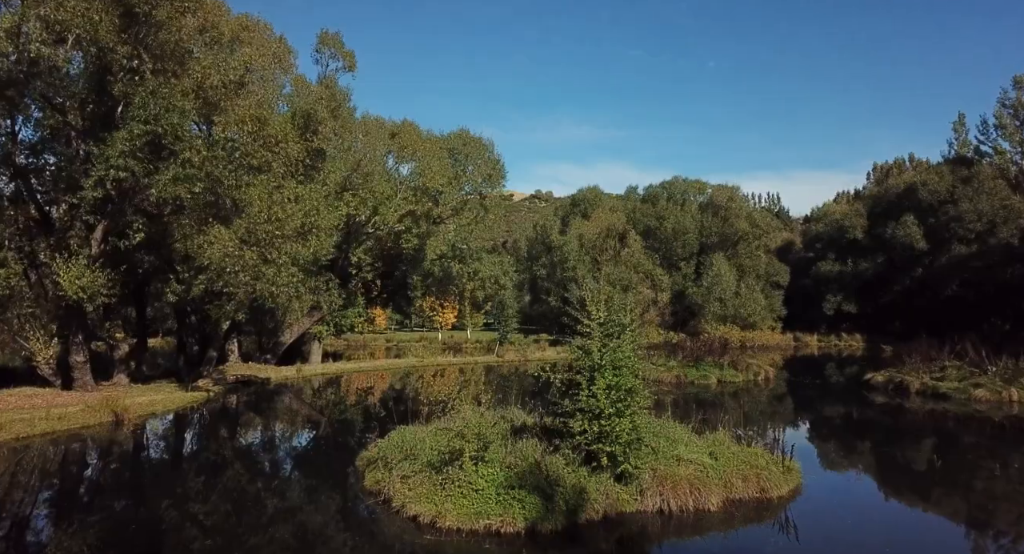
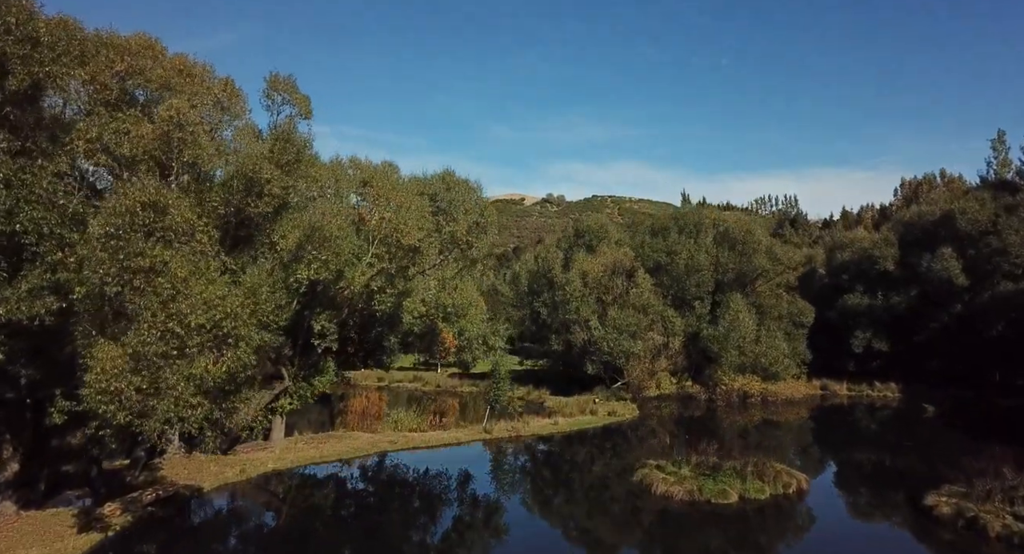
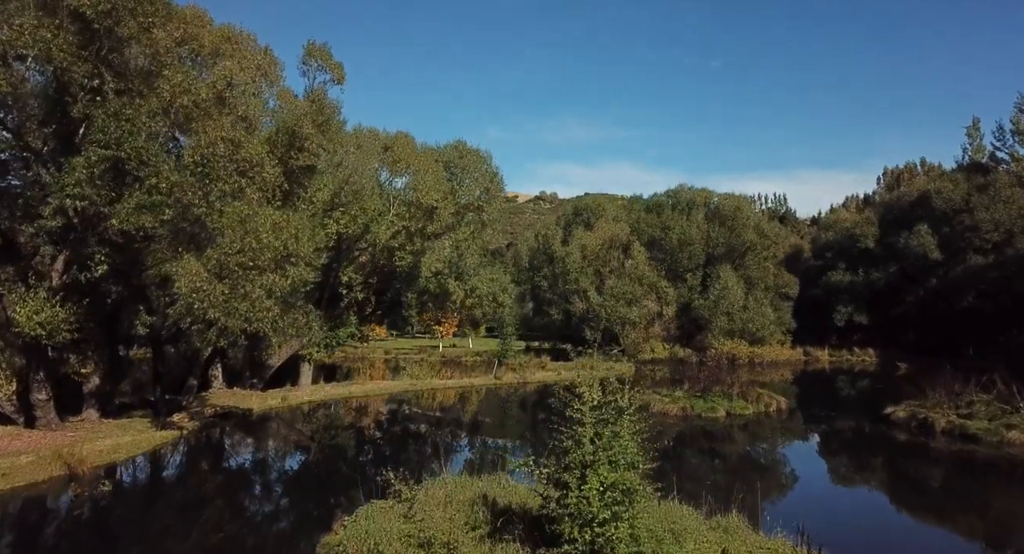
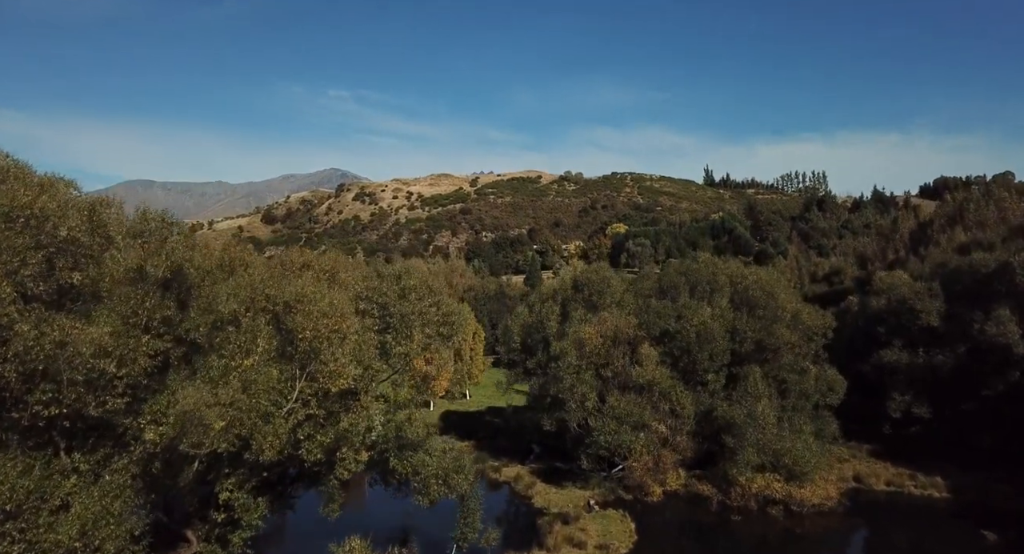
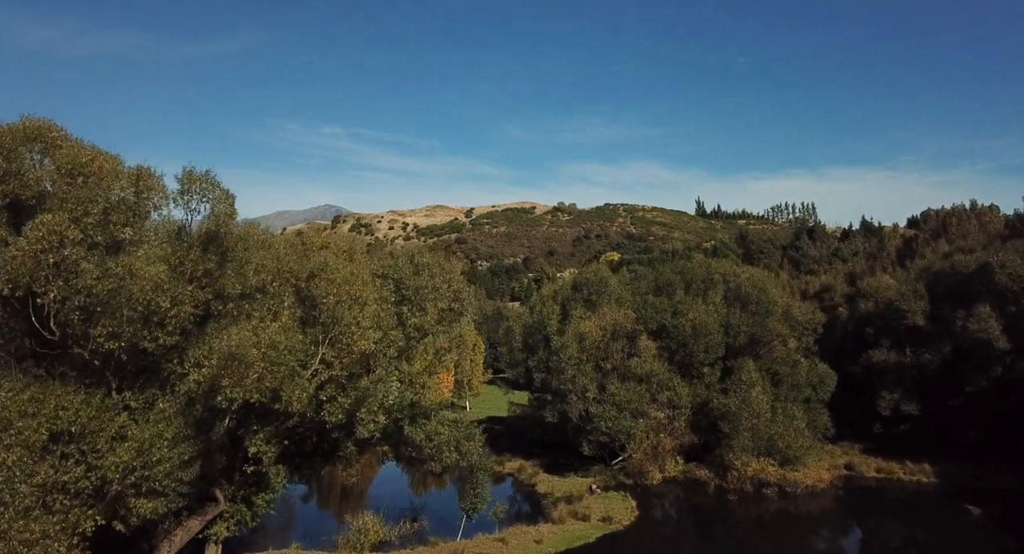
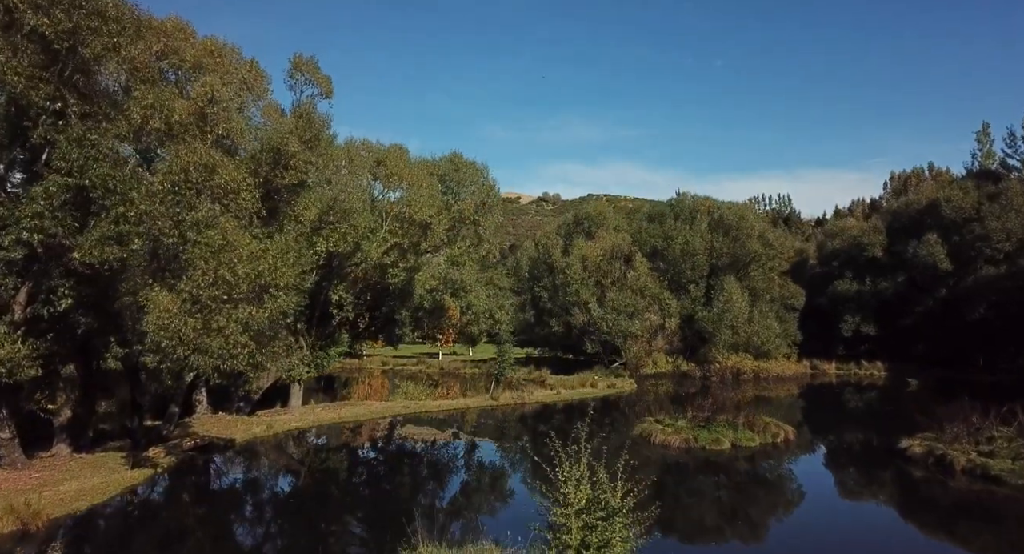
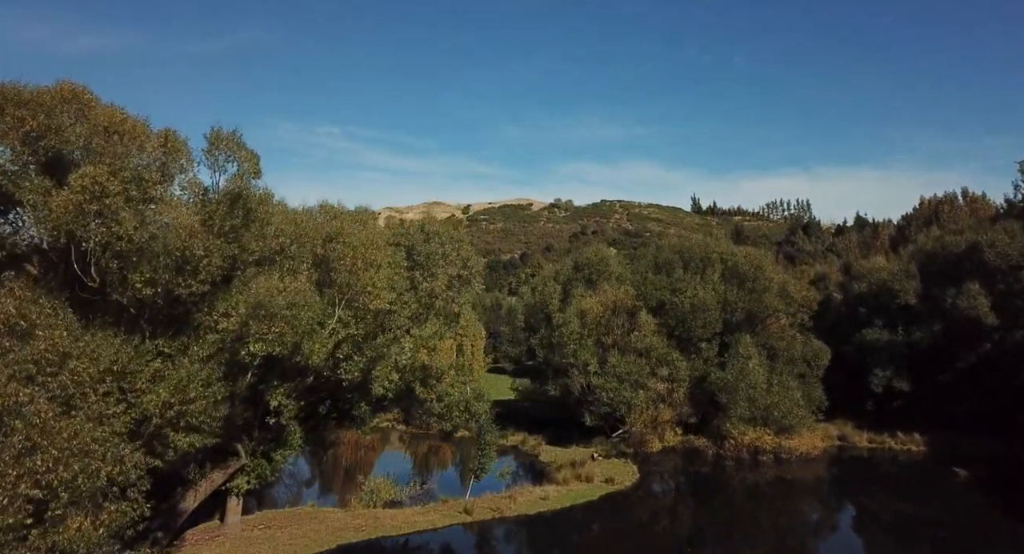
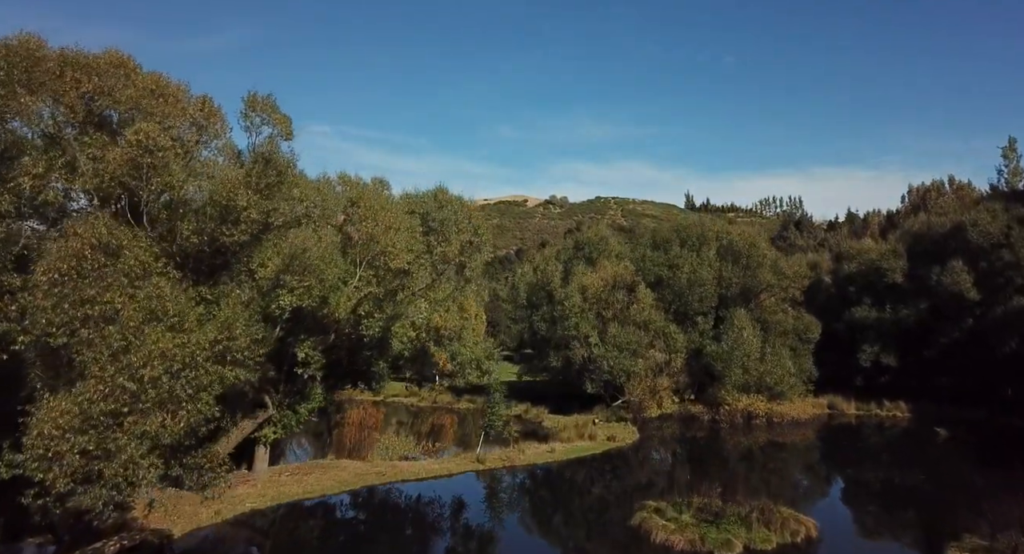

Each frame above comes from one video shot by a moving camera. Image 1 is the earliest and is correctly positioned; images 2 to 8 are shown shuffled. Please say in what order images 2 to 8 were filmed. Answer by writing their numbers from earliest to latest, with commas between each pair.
3, 6, 2, 8, 7, 5, 4
